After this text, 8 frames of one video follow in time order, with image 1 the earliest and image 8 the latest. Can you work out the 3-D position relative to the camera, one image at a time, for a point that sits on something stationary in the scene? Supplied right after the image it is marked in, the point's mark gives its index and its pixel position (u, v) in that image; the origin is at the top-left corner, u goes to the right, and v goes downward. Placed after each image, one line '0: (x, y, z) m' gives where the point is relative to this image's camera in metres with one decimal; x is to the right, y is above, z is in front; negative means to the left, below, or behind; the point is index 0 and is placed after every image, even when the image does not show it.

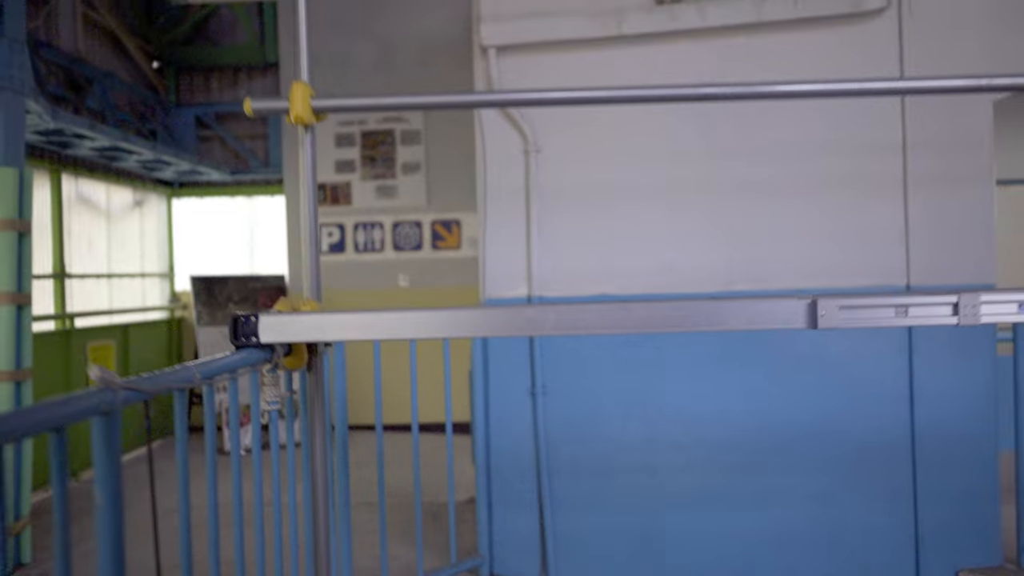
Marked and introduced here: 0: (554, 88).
0: (+0.1, +0.5, +3.0) m
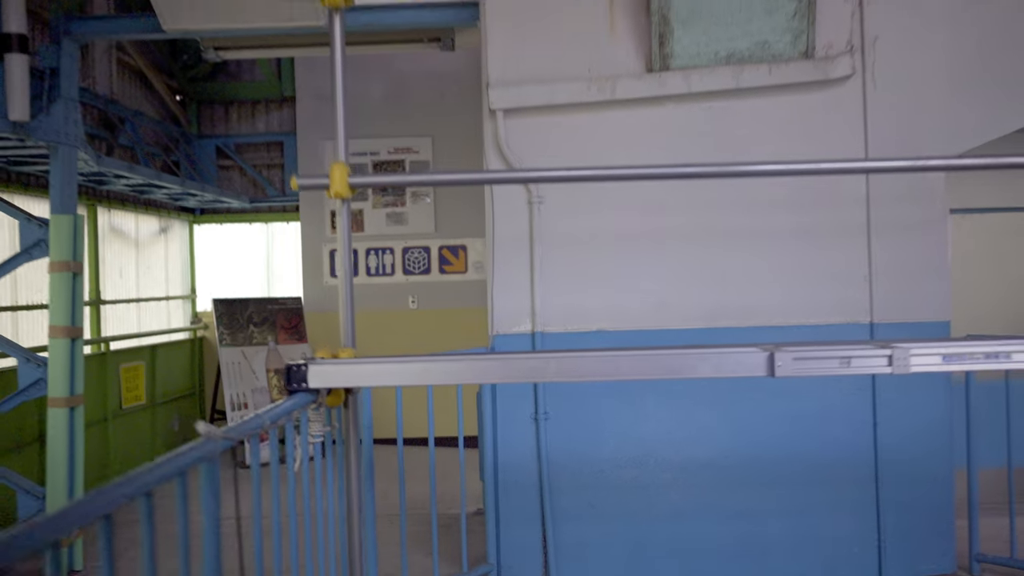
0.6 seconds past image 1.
0: (+0.1, +0.4, +3.4) m
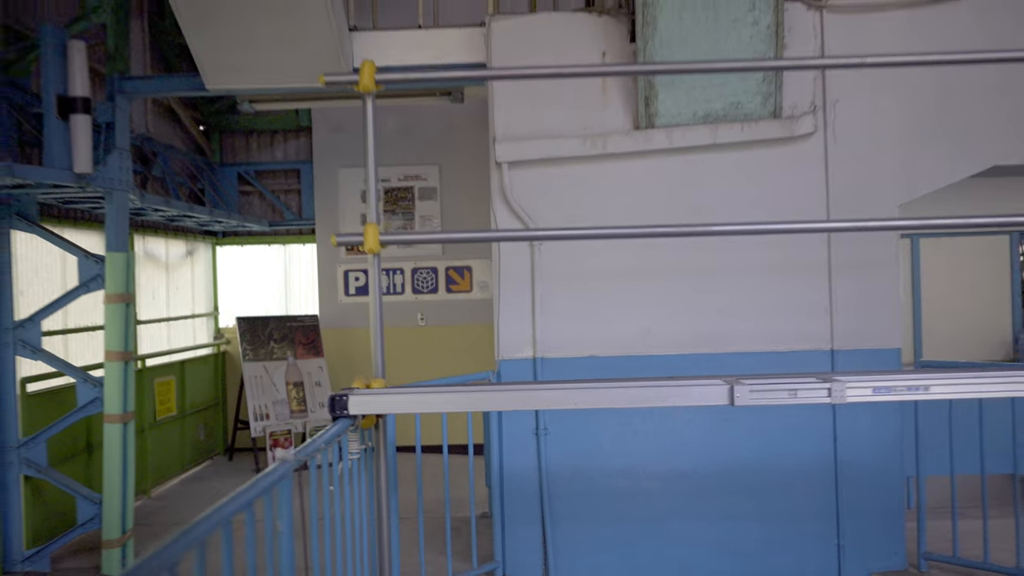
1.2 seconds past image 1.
0: (+0.1, +0.3, +3.8) m
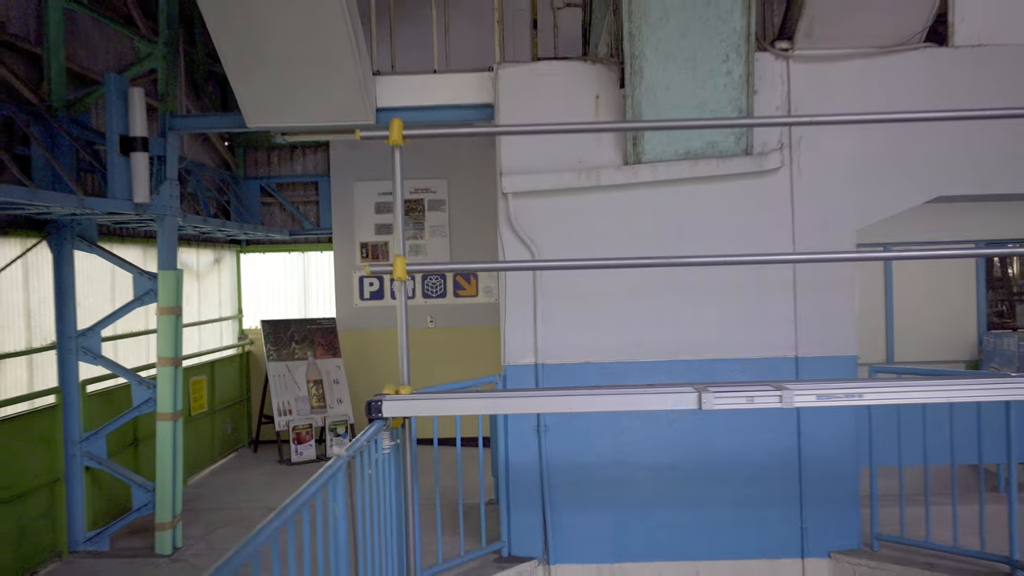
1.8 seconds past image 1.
0: (+0.1, +0.2, +4.4) m
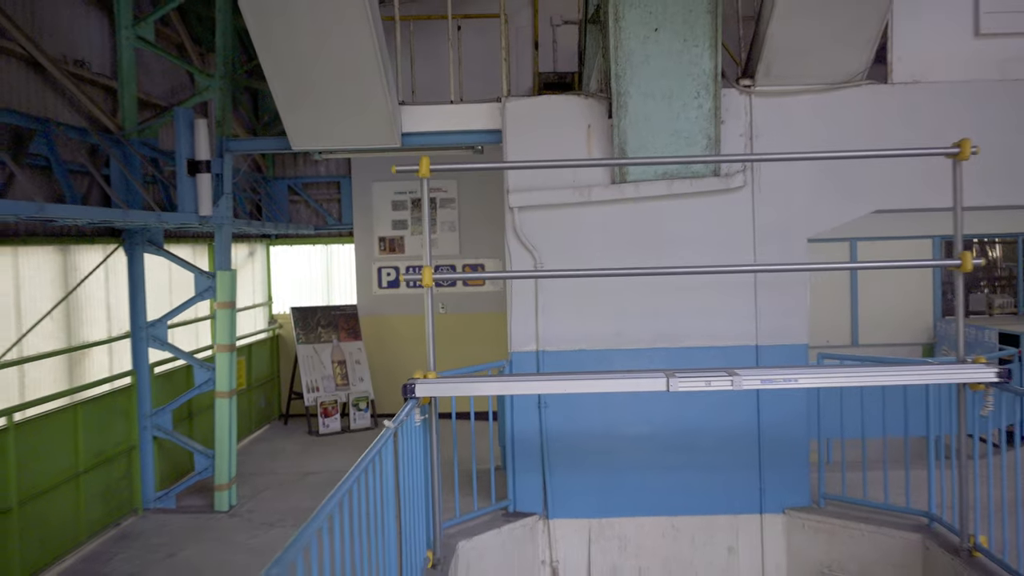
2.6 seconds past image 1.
0: (+0.2, +0.3, +5.2) m
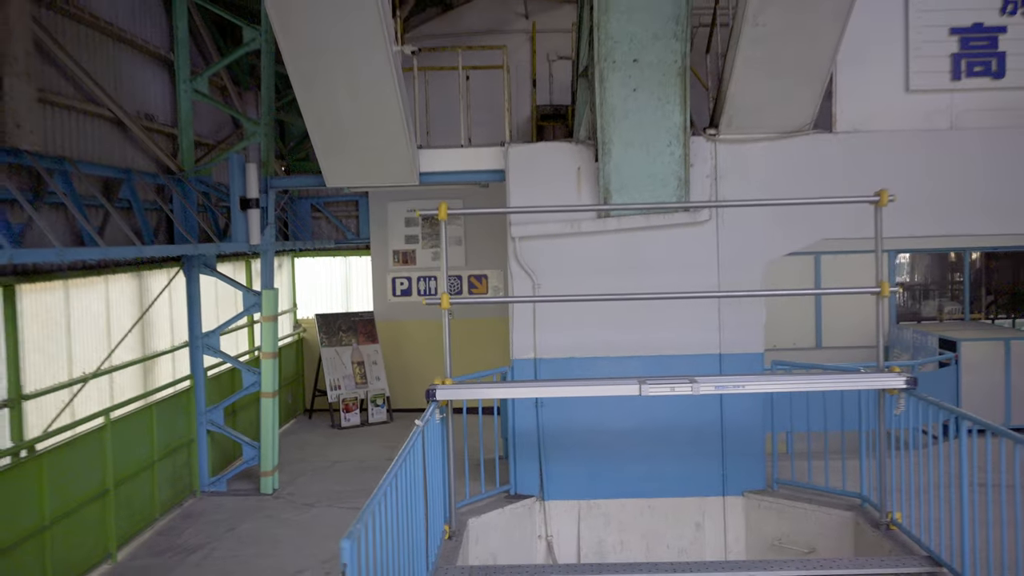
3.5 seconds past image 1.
0: (+0.2, +0.2, +6.1) m
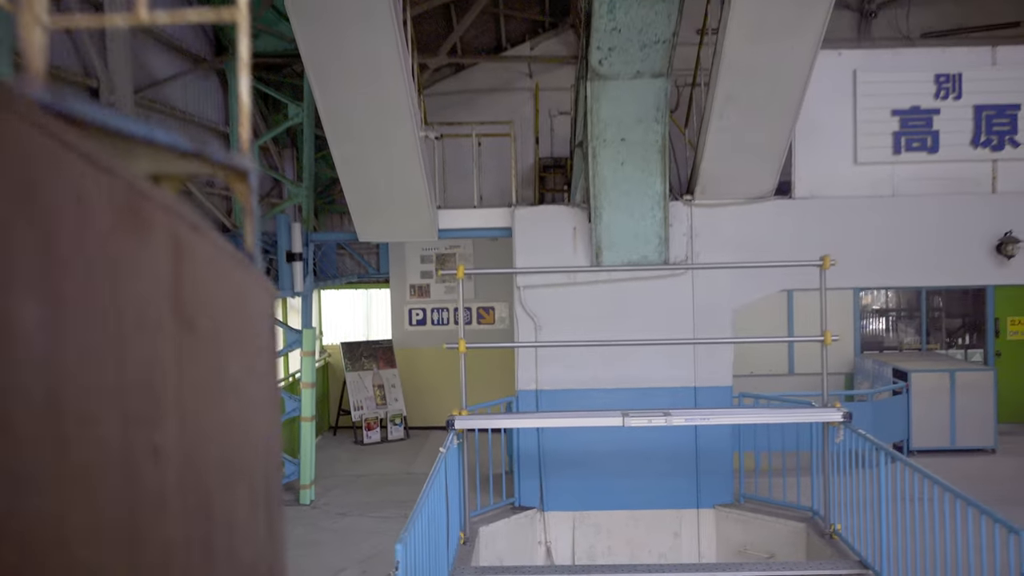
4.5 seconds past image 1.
0: (+0.2, -0.1, +7.2) m
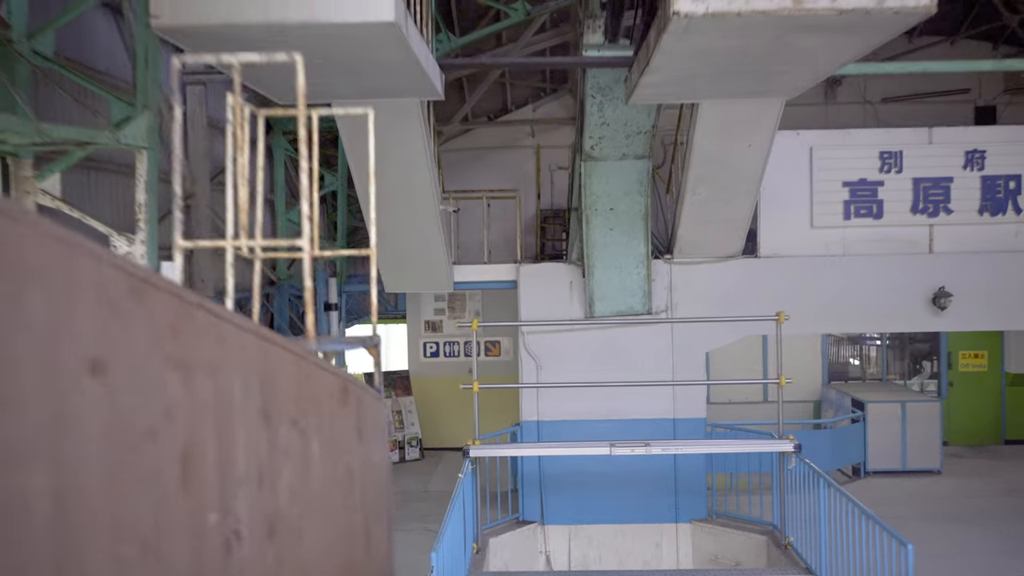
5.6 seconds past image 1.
0: (+0.2, -0.4, +8.4) m
